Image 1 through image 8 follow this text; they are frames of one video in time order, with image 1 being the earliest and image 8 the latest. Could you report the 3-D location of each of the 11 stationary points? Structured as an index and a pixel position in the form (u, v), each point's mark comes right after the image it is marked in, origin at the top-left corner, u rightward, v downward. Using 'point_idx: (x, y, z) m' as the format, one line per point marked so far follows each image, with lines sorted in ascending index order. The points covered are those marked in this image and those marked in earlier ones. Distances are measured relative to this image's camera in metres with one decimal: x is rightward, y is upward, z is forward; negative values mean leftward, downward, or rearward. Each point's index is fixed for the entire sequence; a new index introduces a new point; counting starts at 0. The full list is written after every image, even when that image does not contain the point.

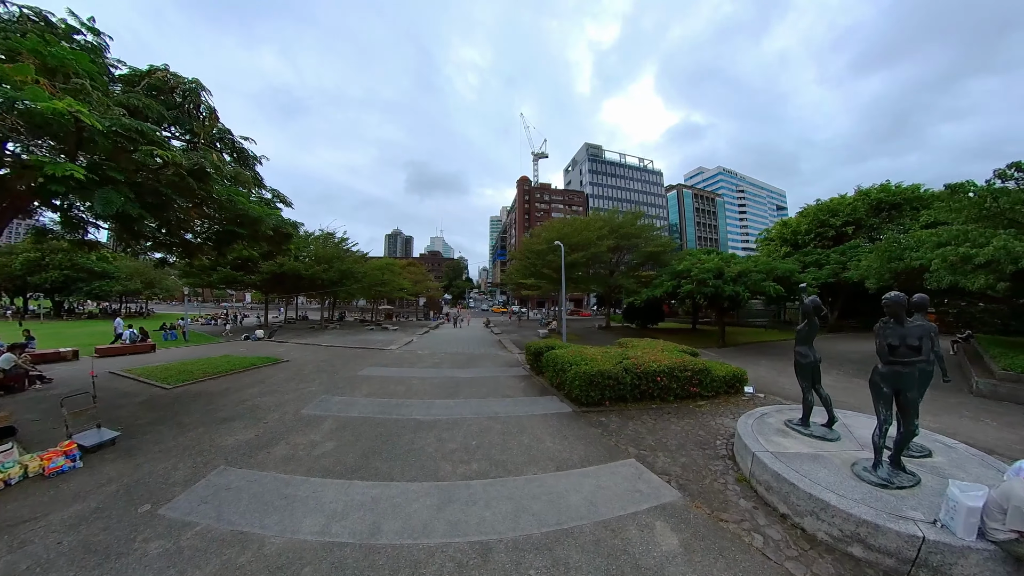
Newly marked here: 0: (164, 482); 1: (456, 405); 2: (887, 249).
0: (-4.8, -2.7, +4.8) m
1: (-1.1, -2.4, +7.0) m
2: (+16.6, +1.7, +15.3) m
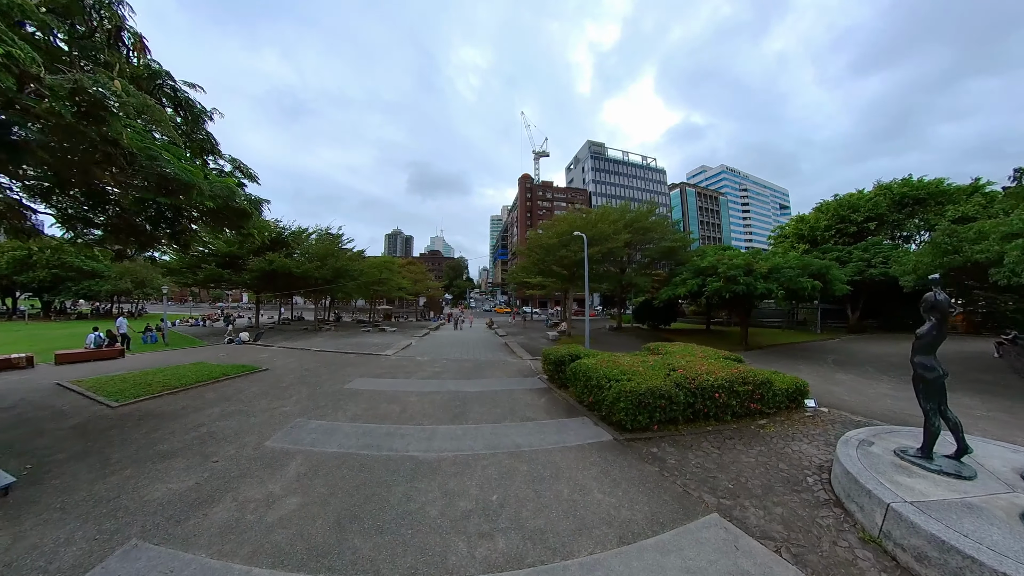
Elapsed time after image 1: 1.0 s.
0: (-4.4, -2.6, +3.2) m
1: (-0.7, -2.3, +5.4) m
2: (+17.0, +1.8, +13.7) m
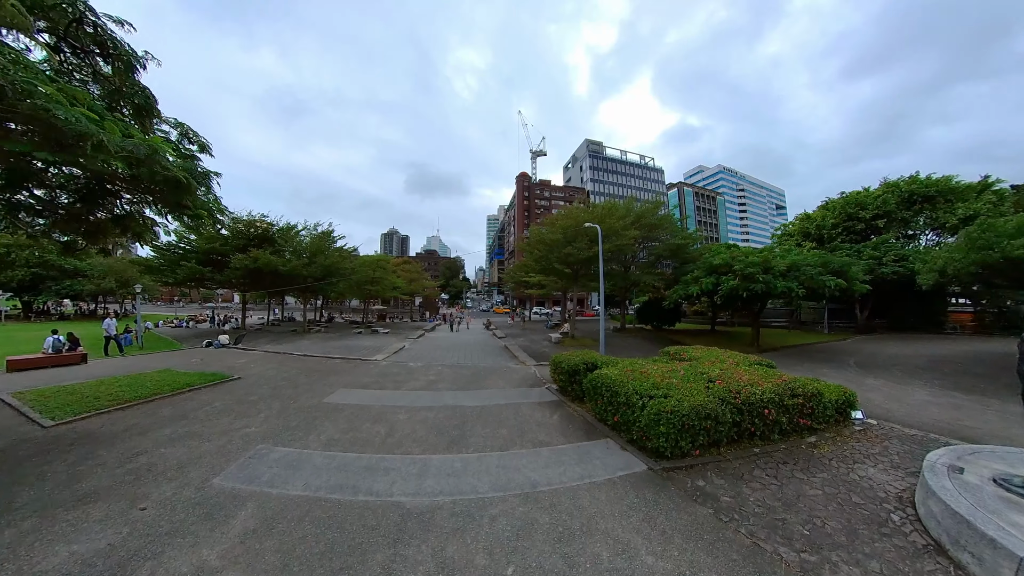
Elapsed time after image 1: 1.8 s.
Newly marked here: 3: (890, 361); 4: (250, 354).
0: (-4.2, -2.5, +2.1) m
1: (-0.5, -2.3, +4.3) m
2: (+17.1, +1.9, +12.8) m
3: (+16.8, -3.2, +15.4) m
4: (-9.4, -2.4, +12.4) m
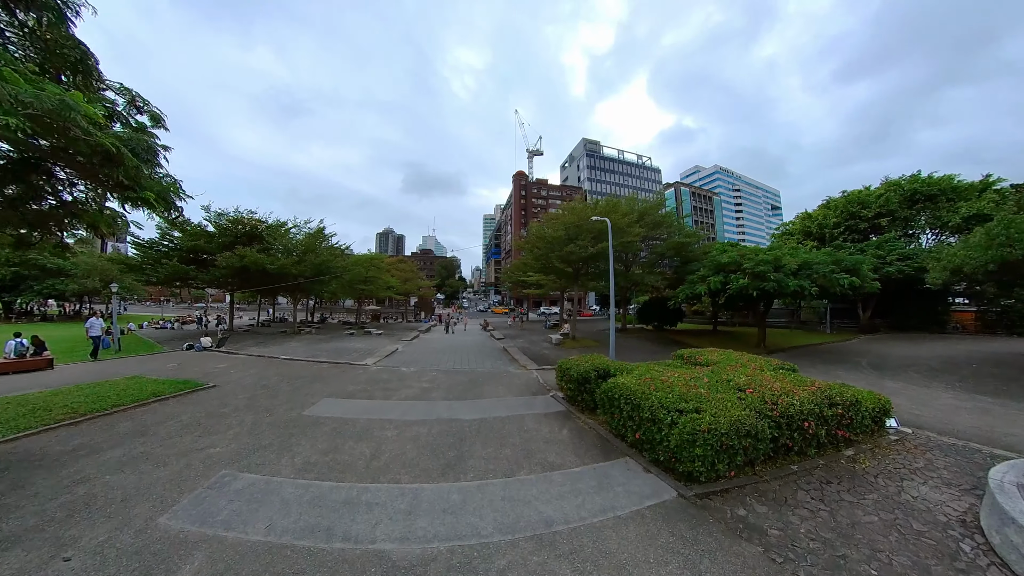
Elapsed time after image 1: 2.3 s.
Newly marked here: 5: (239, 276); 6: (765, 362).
0: (-4.1, -2.5, +1.3) m
1: (-0.4, -2.2, +3.6) m
2: (+17.1, +1.9, +12.3) m
3: (+16.7, -3.2, +14.8) m
4: (-9.4, -2.4, +11.6) m
5: (-15.2, +0.7, +19.2) m
6: (+5.7, -1.7, +7.8) m
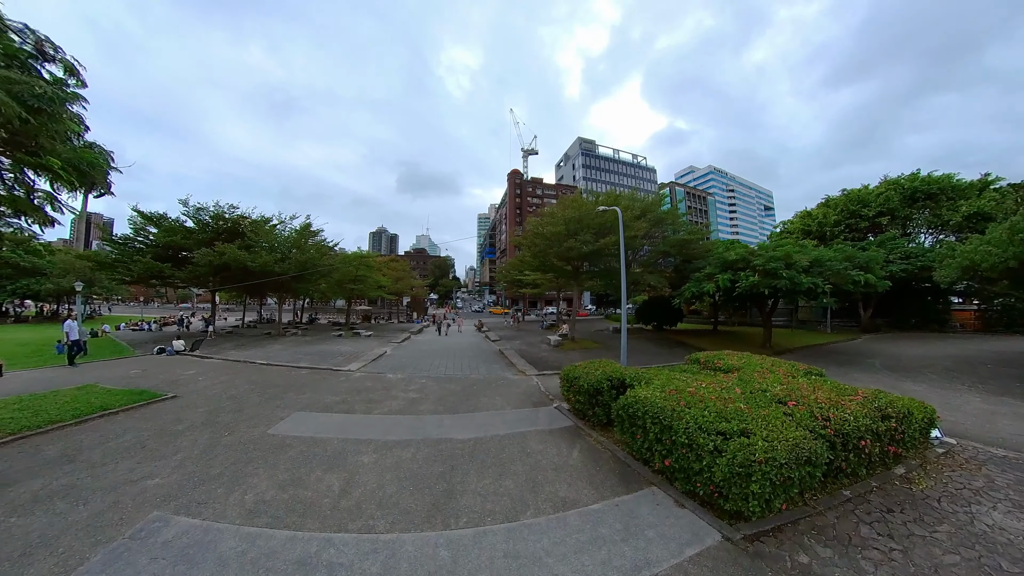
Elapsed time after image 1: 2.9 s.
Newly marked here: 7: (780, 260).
0: (-4.0, -2.5, +0.4) m
1: (-0.4, -2.2, +2.7) m
2: (+17.0, +2.0, +11.7) m
3: (+16.6, -3.1, +14.2) m
4: (-9.5, -2.3, +10.6) m
5: (-15.4, +0.8, +18.1) m
6: (+5.7, -1.6, +7.0) m
7: (+10.1, +1.0, +13.1) m
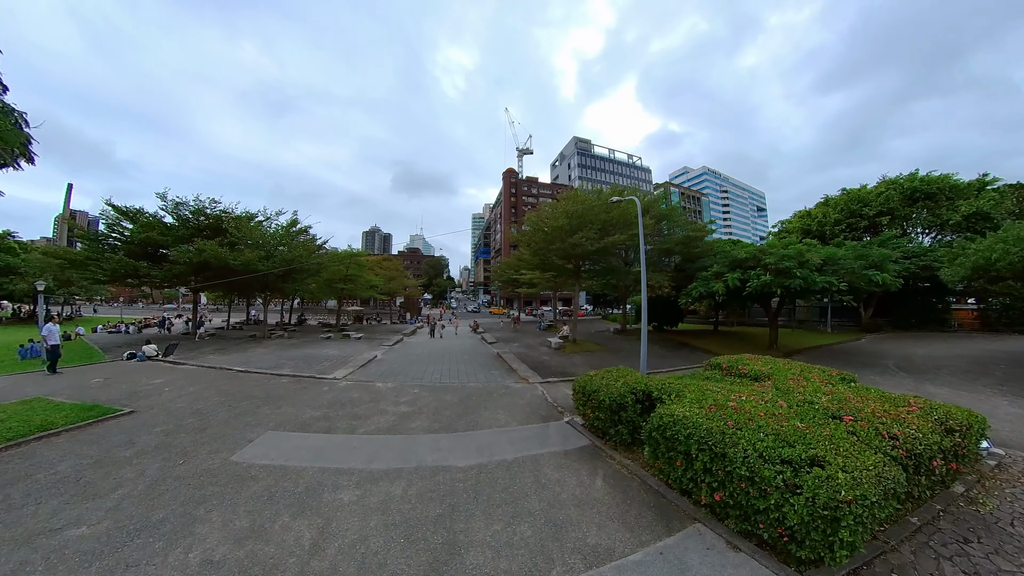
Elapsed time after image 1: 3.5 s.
0: (-3.8, -2.4, -0.4) m
1: (-0.2, -2.2, +2.0) m
2: (+17.0, +2.0, +11.3) m
3: (+16.6, -3.1, +13.8) m
4: (-9.5, -2.3, +9.7) m
5: (-15.4, +0.8, +17.1) m
6: (+5.8, -1.6, +6.4) m
7: (+10.1, +1.1, +12.5) m
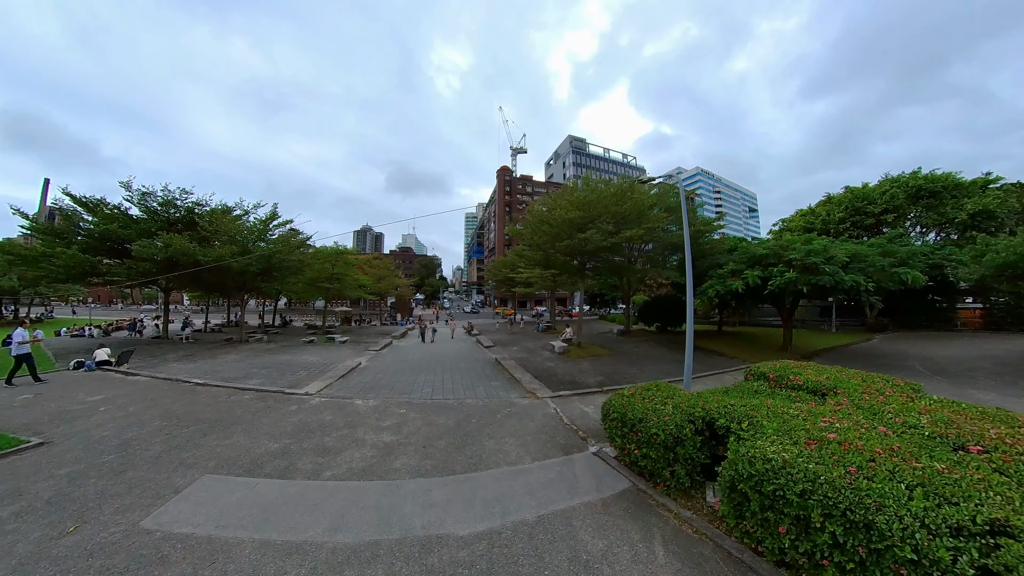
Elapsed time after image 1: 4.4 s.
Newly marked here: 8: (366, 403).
0: (-3.5, -2.4, -1.7) m
1: (0.0, -2.1, +0.8) m
2: (+17.1, +2.1, +10.4) m
3: (+16.6, -3.0, +12.9) m
4: (-9.4, -2.3, +8.3) m
5: (-15.5, +0.8, +15.6) m
6: (+5.9, -1.5, +5.3) m
7: (+10.1, +1.1, +11.5) m
8: (-2.6, -2.0, +6.2) m
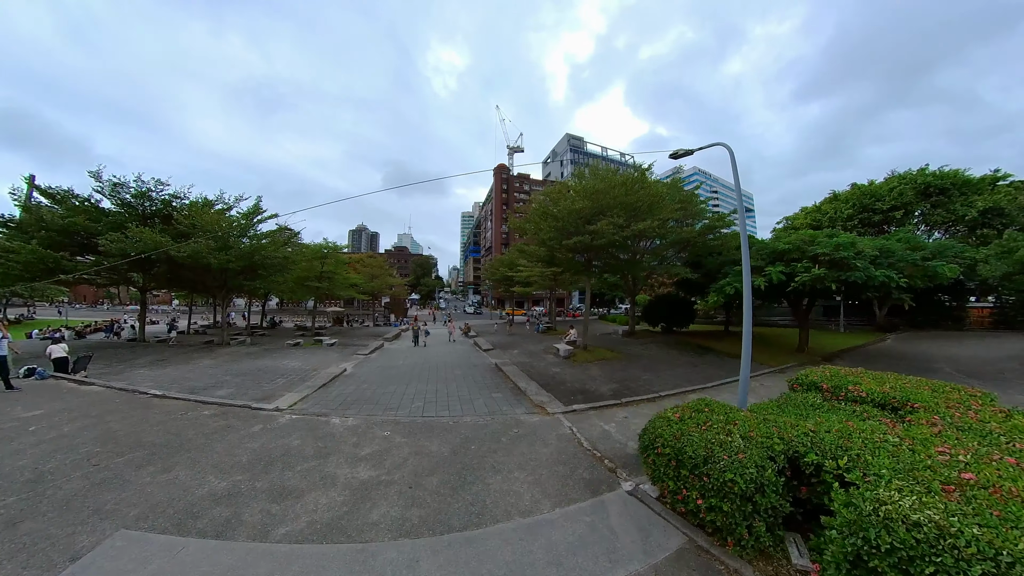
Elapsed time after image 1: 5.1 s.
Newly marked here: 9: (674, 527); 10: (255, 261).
0: (-3.3, -2.4, -2.7) m
1: (+0.2, -2.1, -0.2) m
2: (+17.2, +2.2, +9.6) m
3: (+16.6, -3.0, +12.1) m
4: (-9.3, -2.2, +7.2) m
5: (-15.5, +0.8, +14.5) m
6: (+6.1, -1.5, +4.4) m
7: (+10.2, +1.2, +10.6) m
8: (-2.5, -2.0, +5.2) m
9: (+1.4, -2.1, +3.1) m
10: (-11.6, +1.2, +15.7) m
